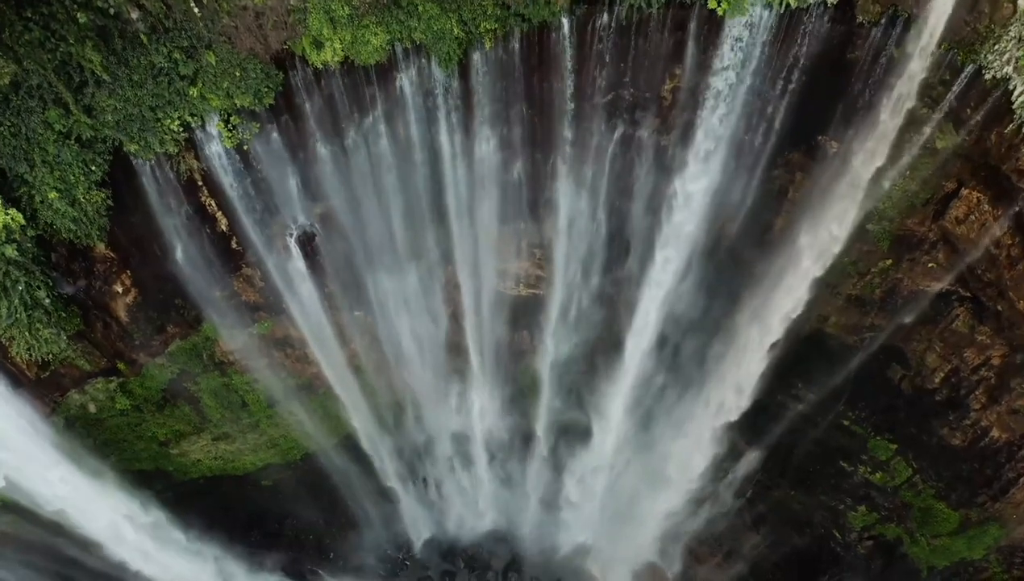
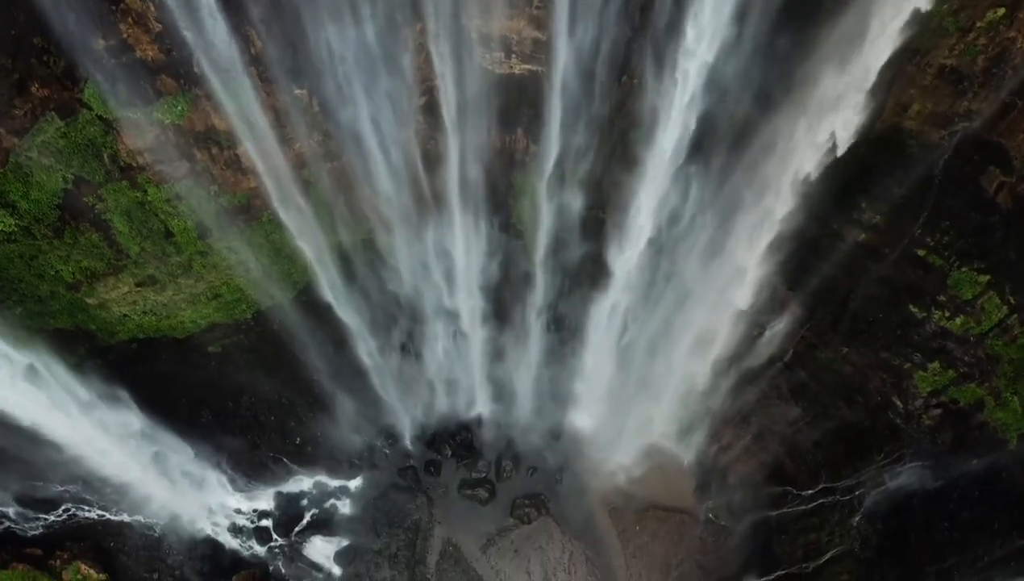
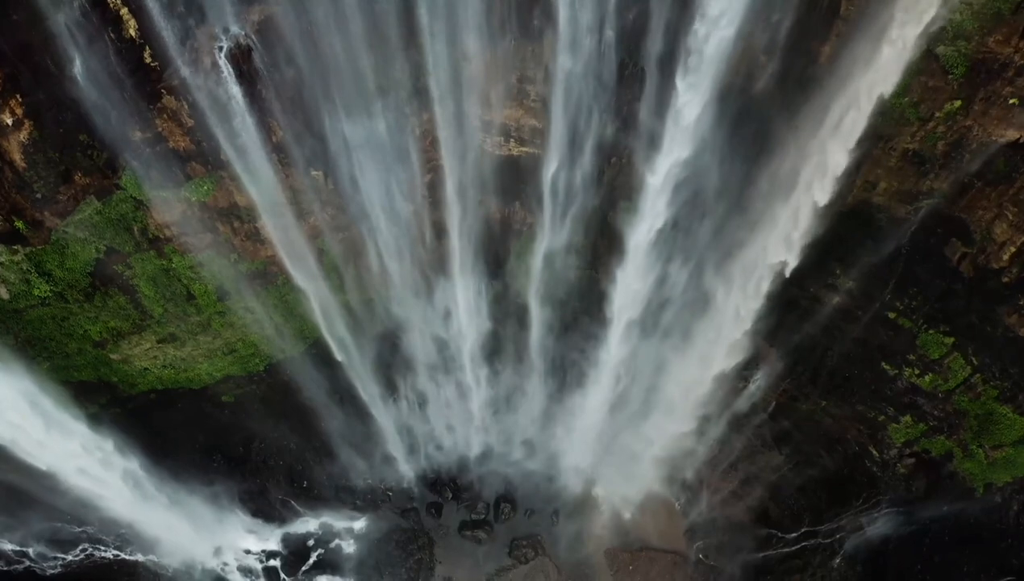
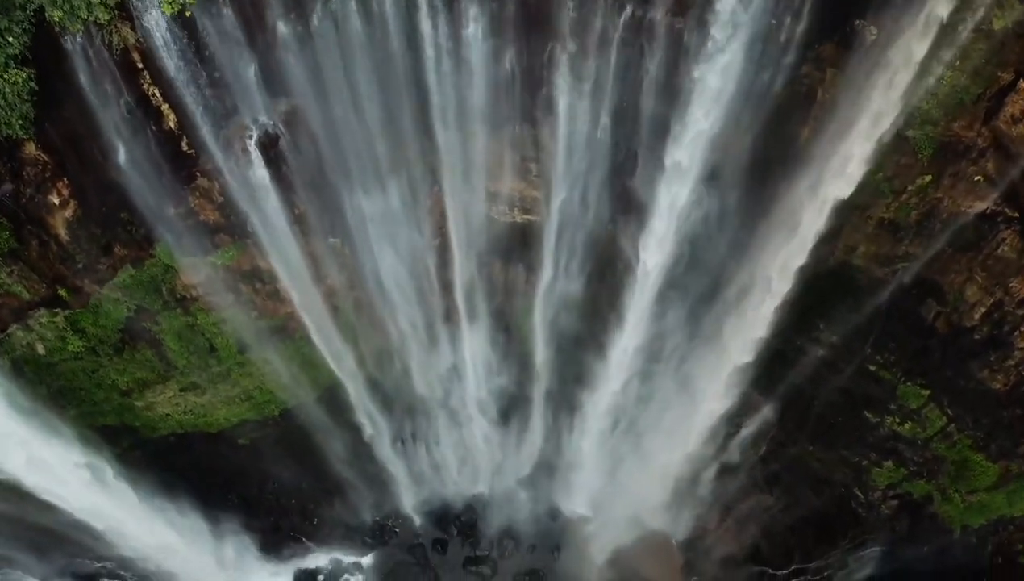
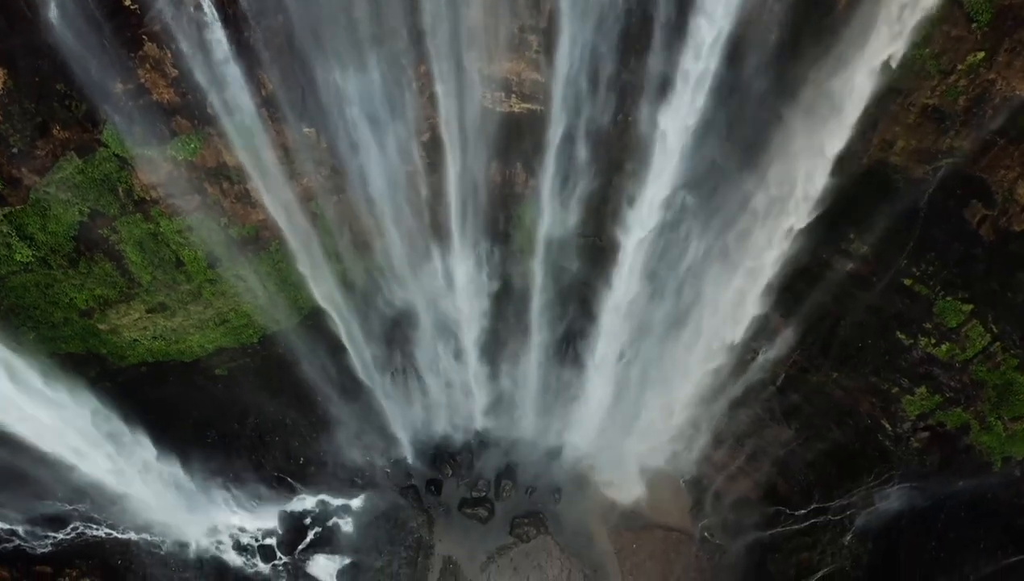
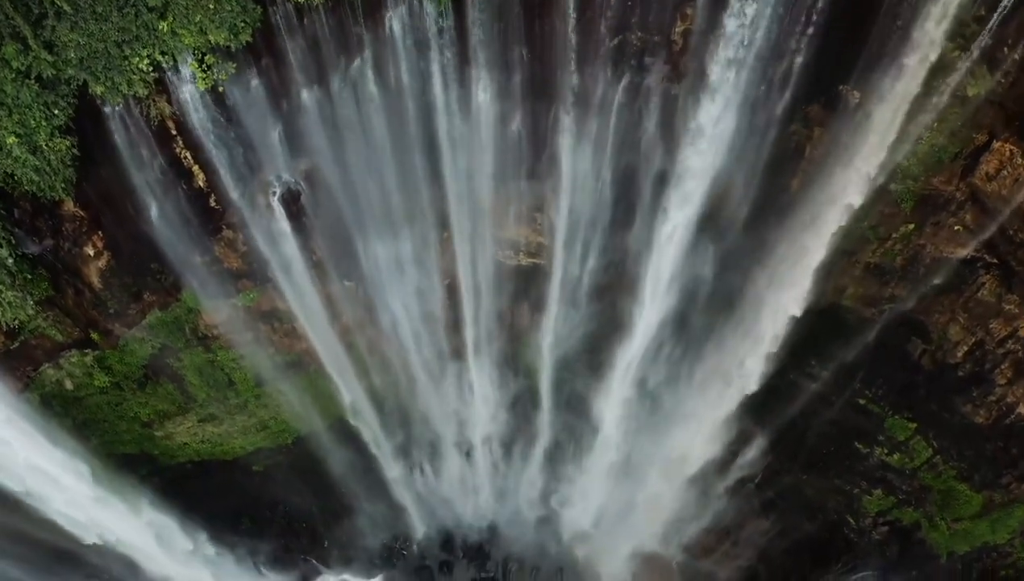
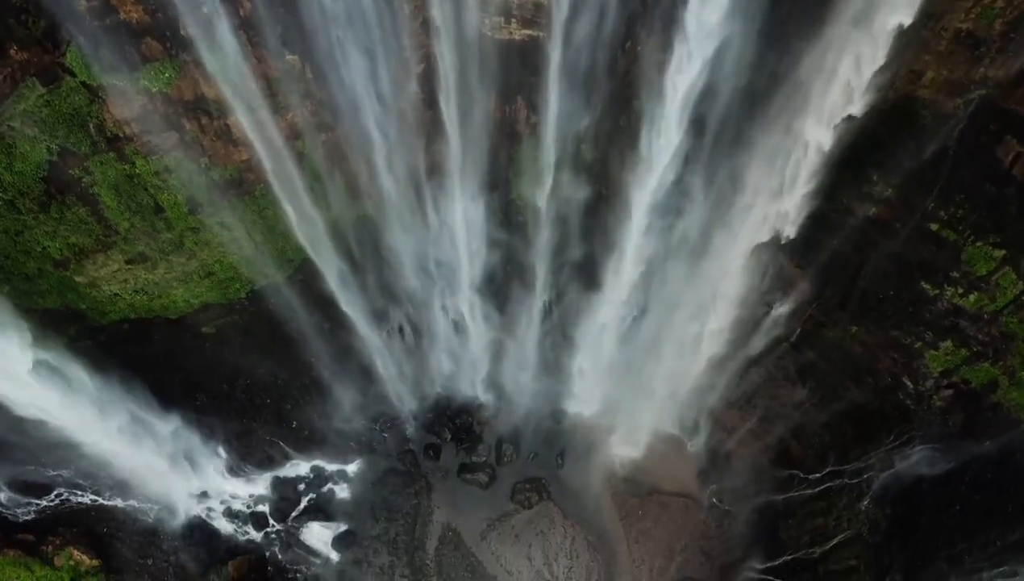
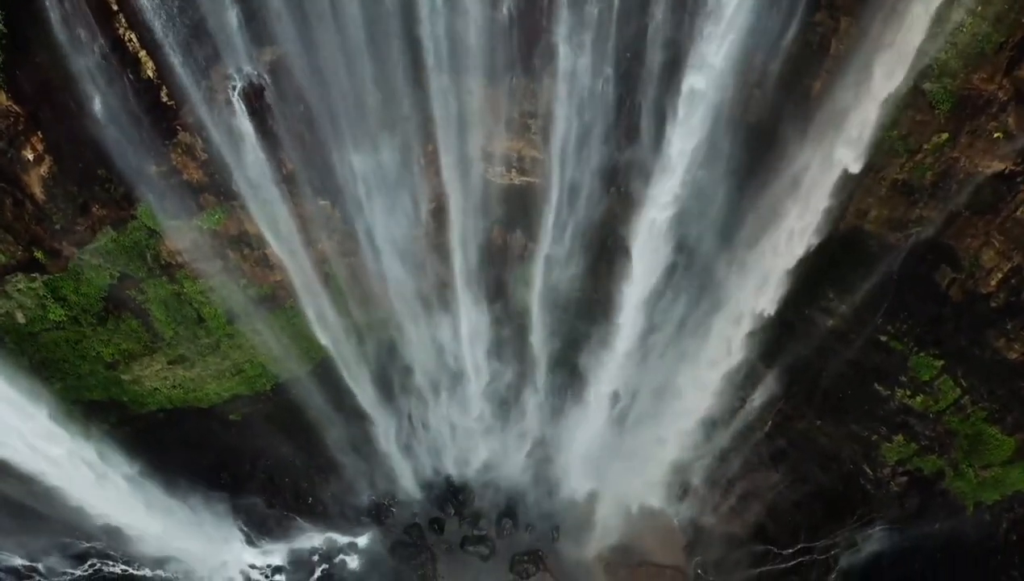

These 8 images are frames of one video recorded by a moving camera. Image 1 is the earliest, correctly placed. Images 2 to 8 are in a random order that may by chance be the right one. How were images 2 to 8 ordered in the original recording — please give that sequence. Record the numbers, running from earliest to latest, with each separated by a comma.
6, 4, 8, 3, 5, 2, 7
